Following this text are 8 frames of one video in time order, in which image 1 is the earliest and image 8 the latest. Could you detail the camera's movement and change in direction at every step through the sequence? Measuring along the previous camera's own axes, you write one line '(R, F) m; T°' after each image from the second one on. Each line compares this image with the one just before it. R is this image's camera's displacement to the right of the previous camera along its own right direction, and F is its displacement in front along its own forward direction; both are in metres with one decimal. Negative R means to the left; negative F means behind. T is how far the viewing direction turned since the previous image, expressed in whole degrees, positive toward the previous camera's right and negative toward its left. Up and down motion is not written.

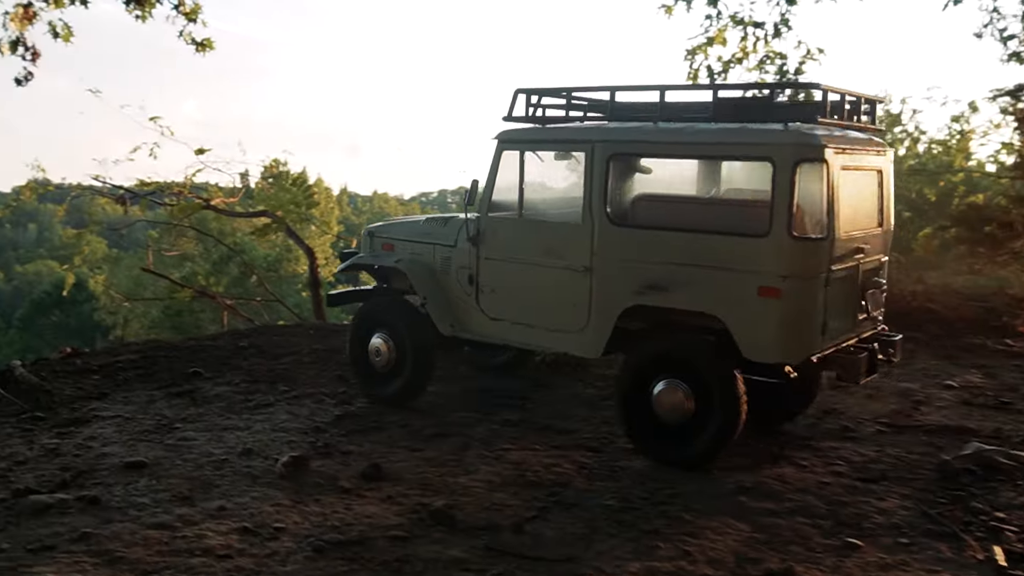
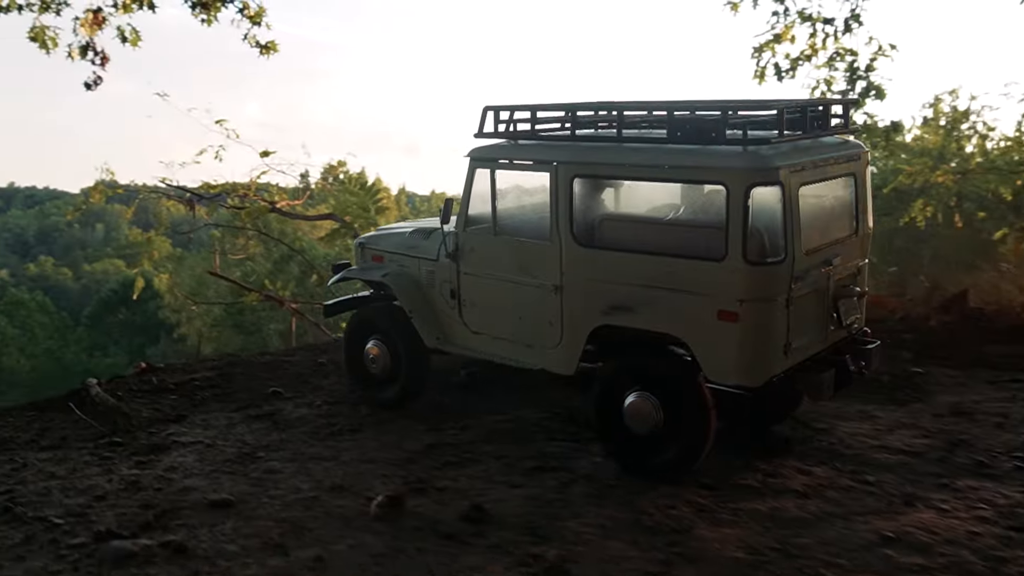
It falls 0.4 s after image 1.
(-0.3, +0.4) m; -3°
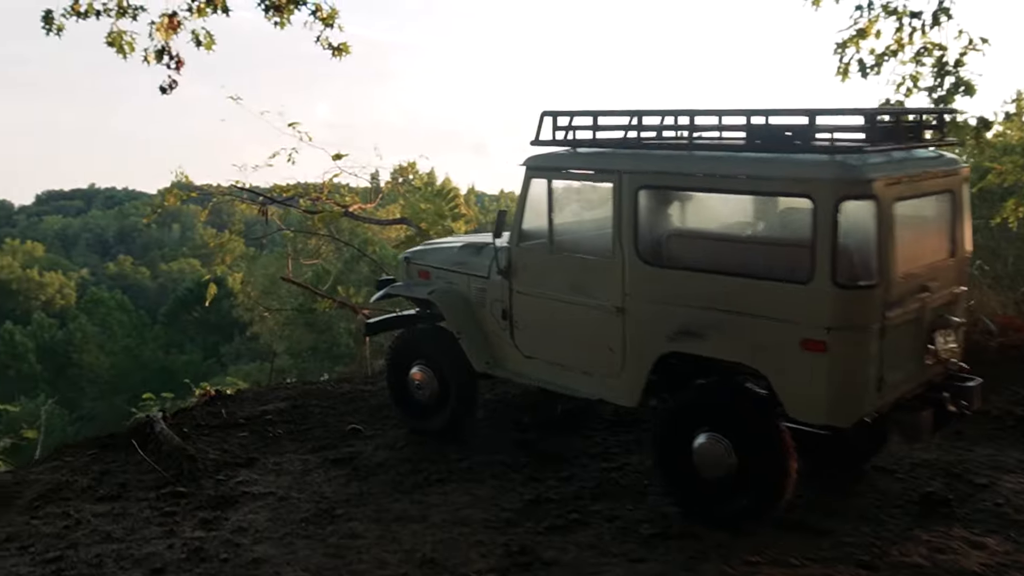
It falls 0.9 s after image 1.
(-0.2, +0.7) m; -4°
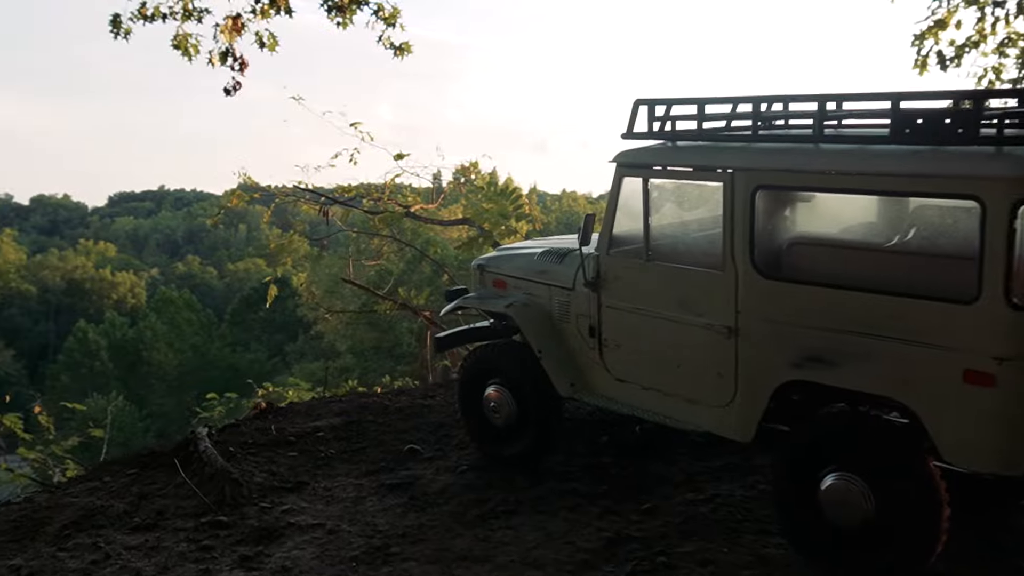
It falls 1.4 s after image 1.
(-0.1, +0.6) m; -3°
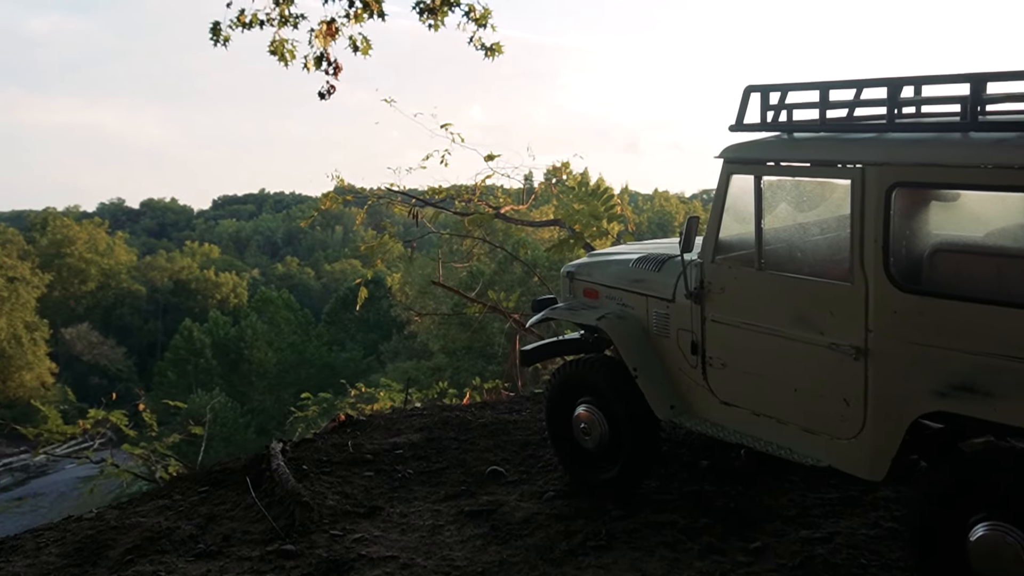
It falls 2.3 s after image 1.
(0.0, +0.5) m; -5°
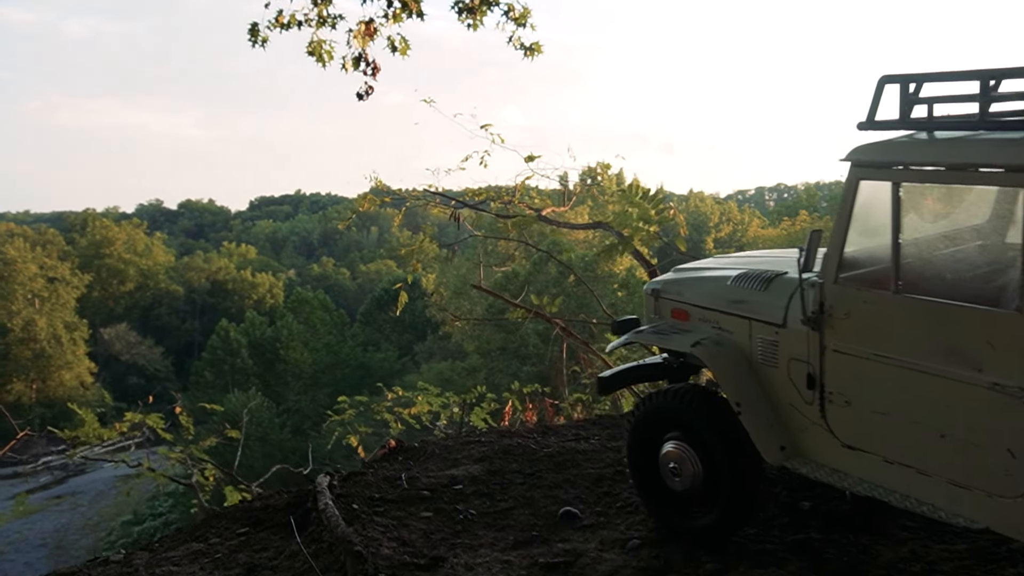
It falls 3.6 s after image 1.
(-0.2, +0.6) m; -2°
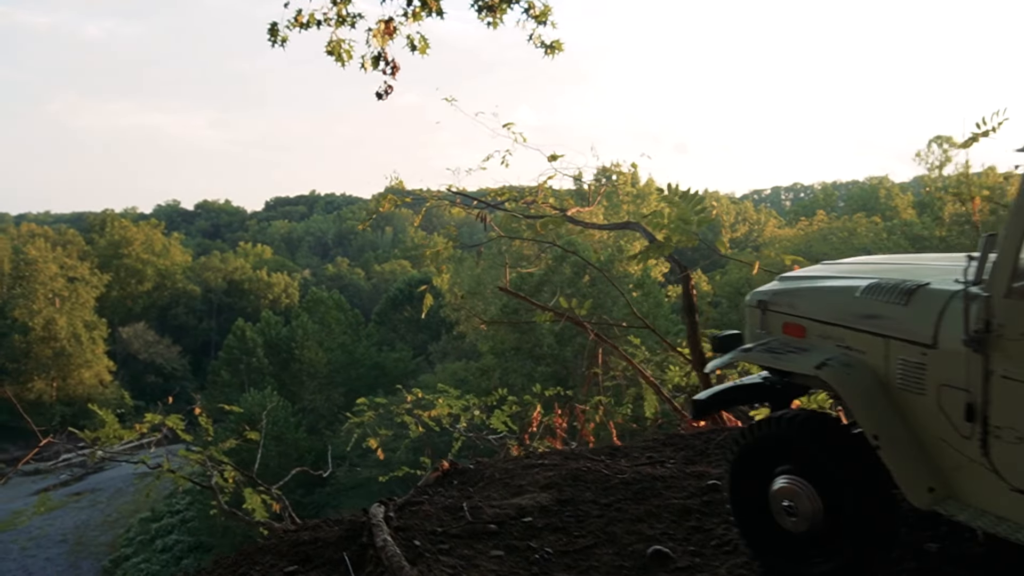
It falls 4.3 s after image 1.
(-0.3, +0.5) m; -1°
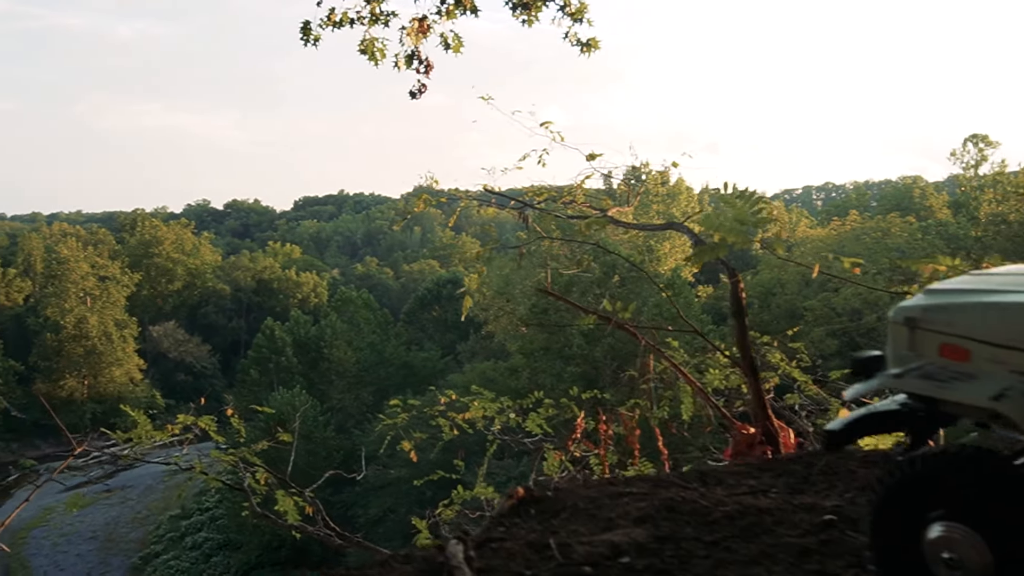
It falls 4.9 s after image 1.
(-0.3, +0.5) m; -2°
